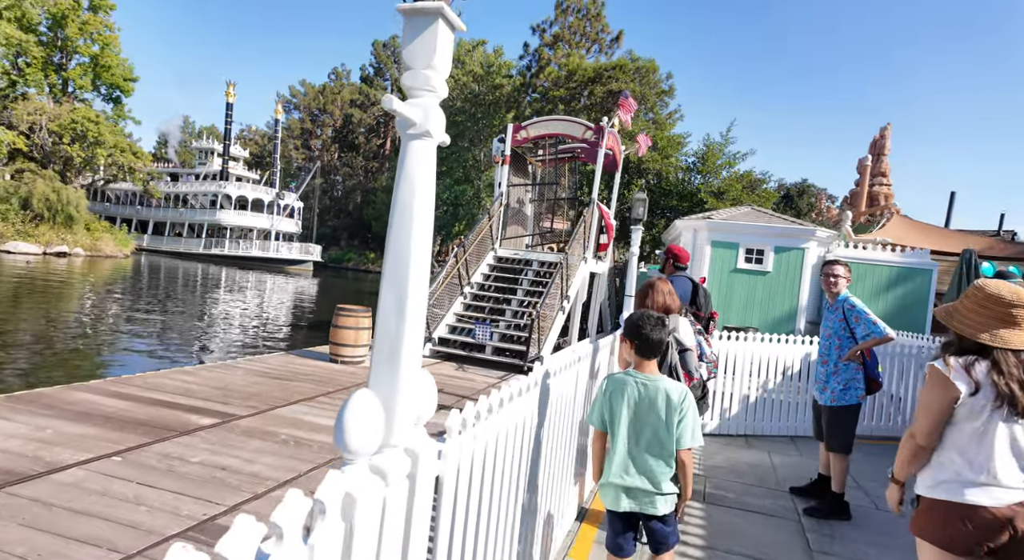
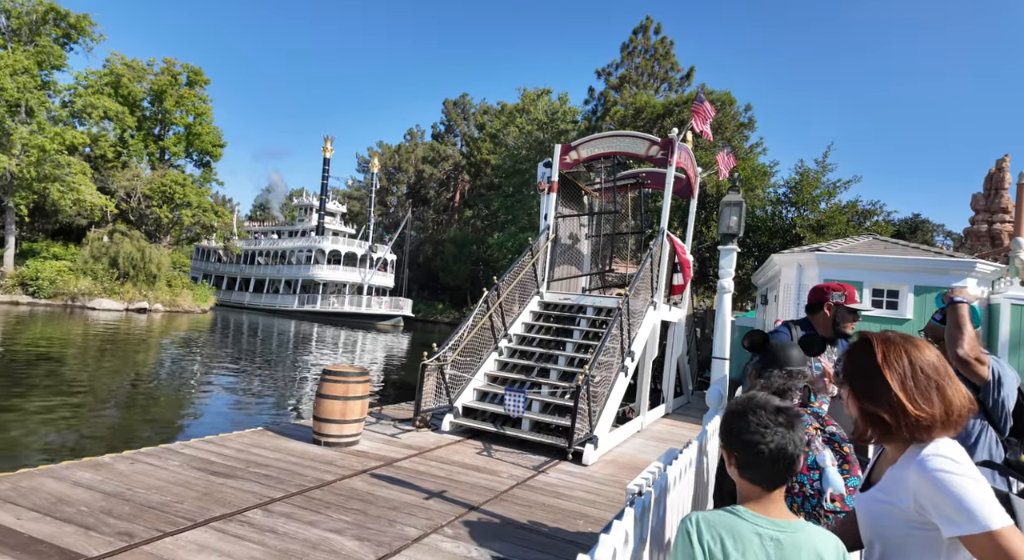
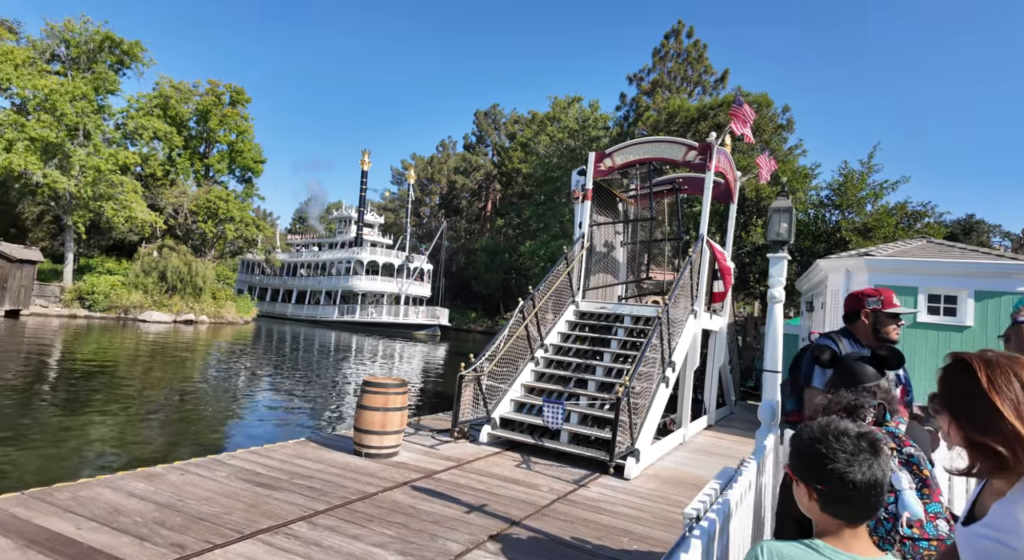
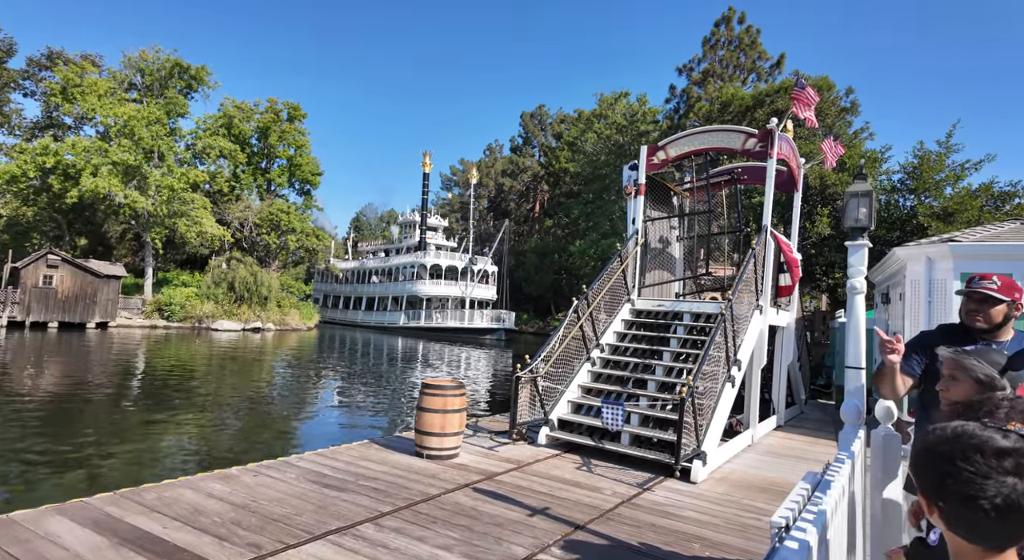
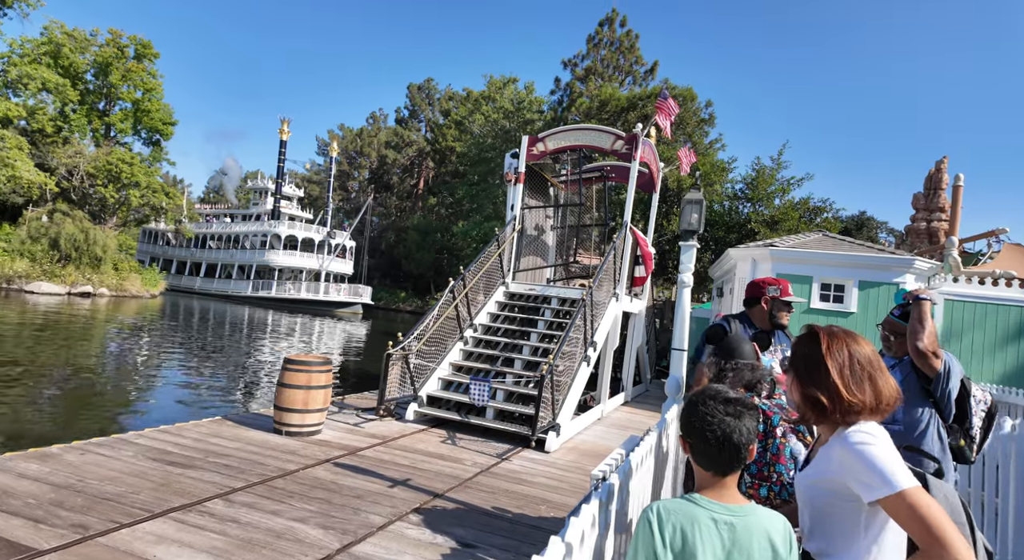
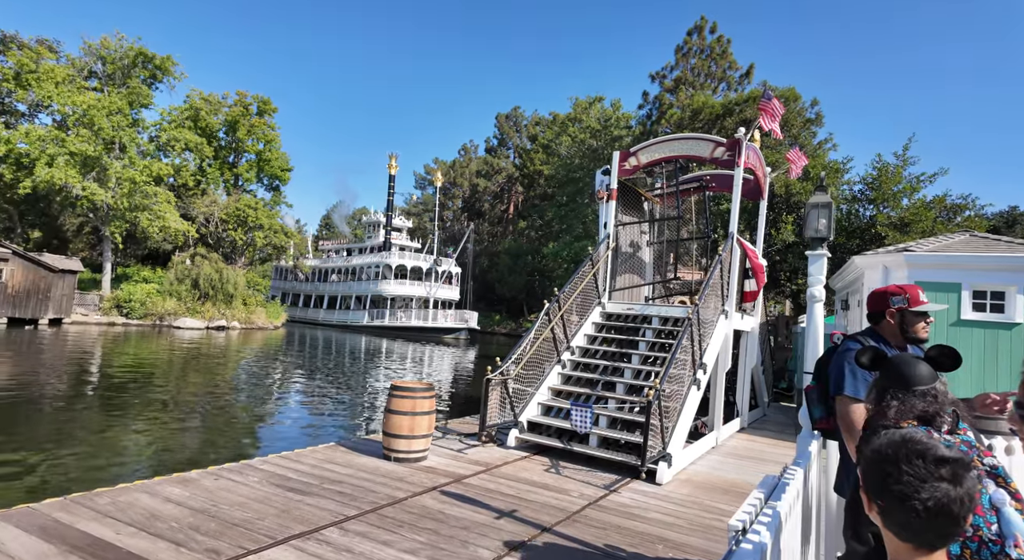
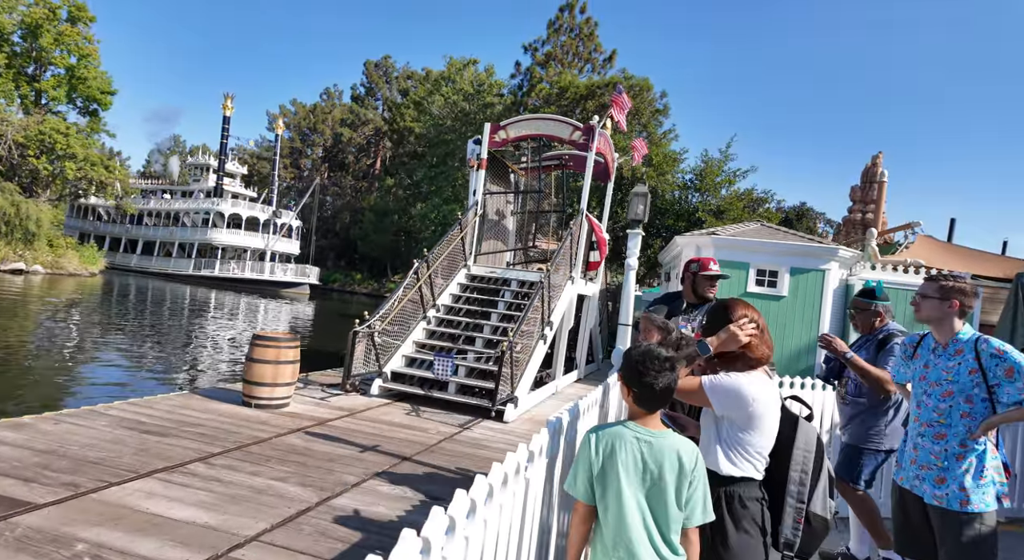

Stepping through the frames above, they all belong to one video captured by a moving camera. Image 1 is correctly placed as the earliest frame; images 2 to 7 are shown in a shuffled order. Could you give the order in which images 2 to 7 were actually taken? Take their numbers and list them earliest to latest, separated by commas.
7, 5, 2, 3, 6, 4
